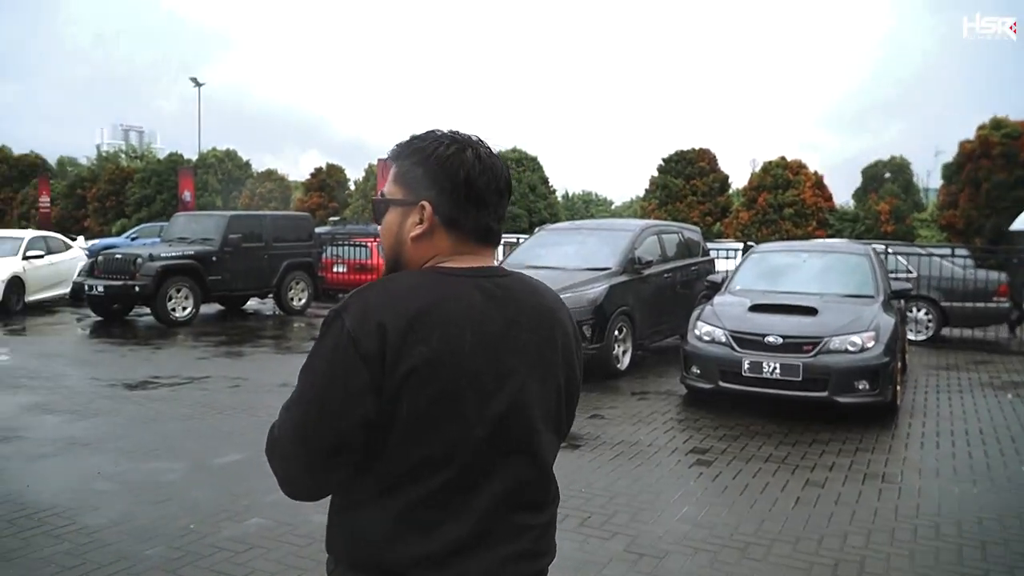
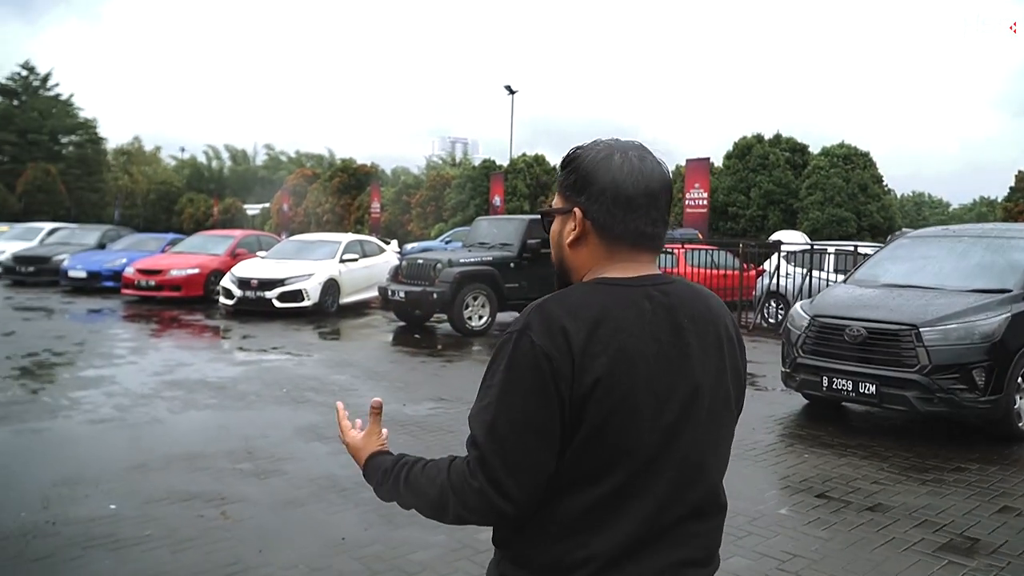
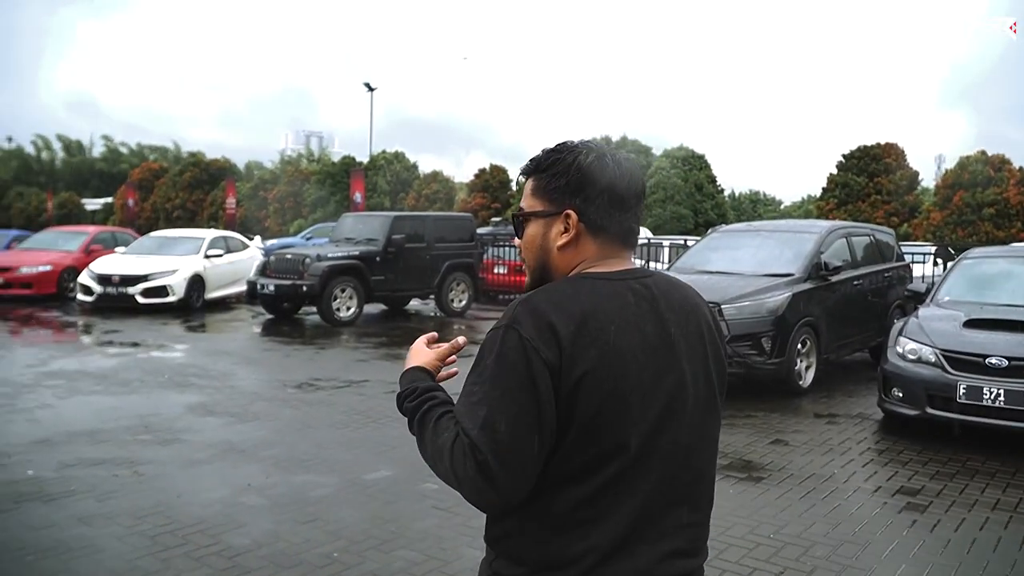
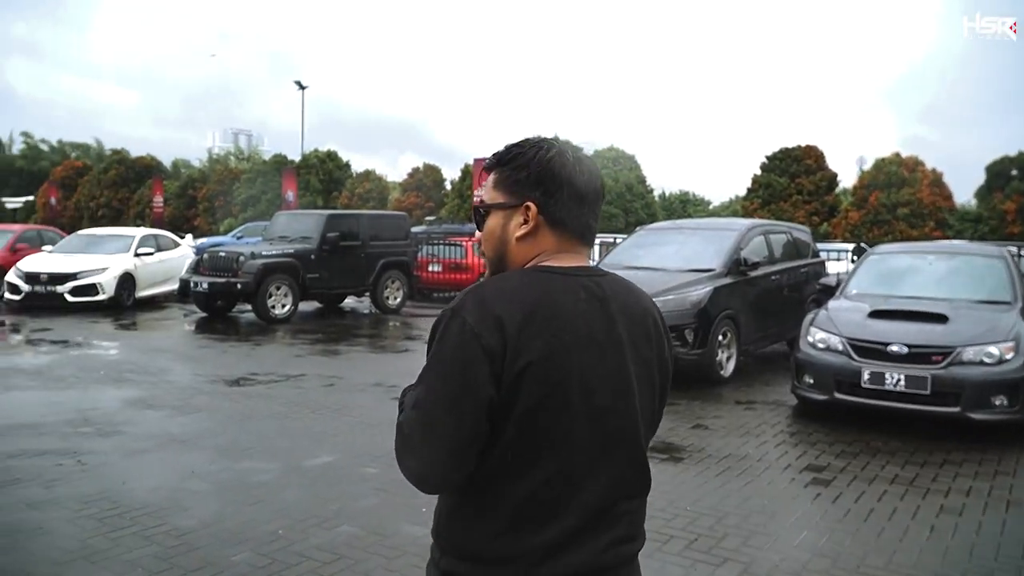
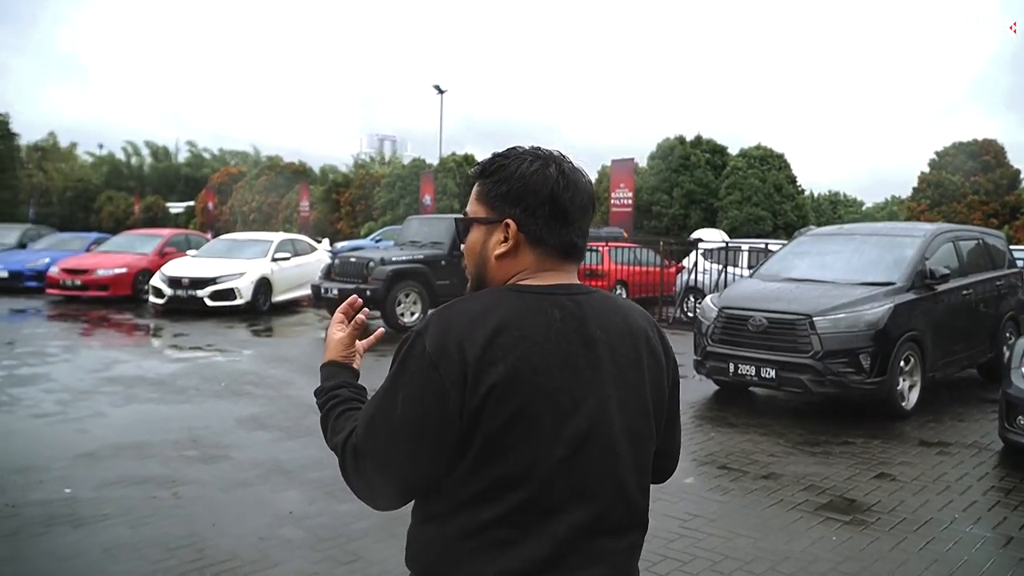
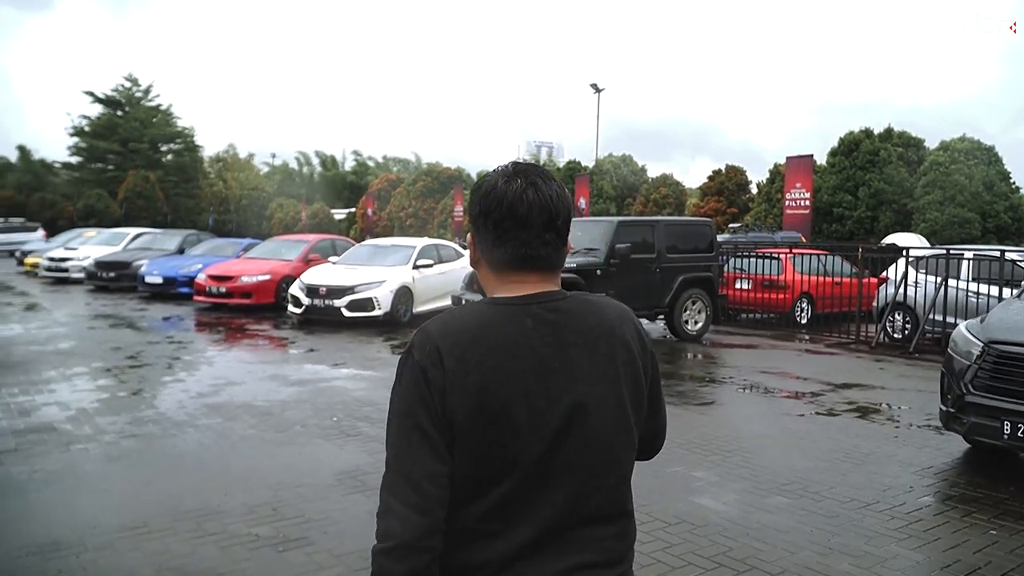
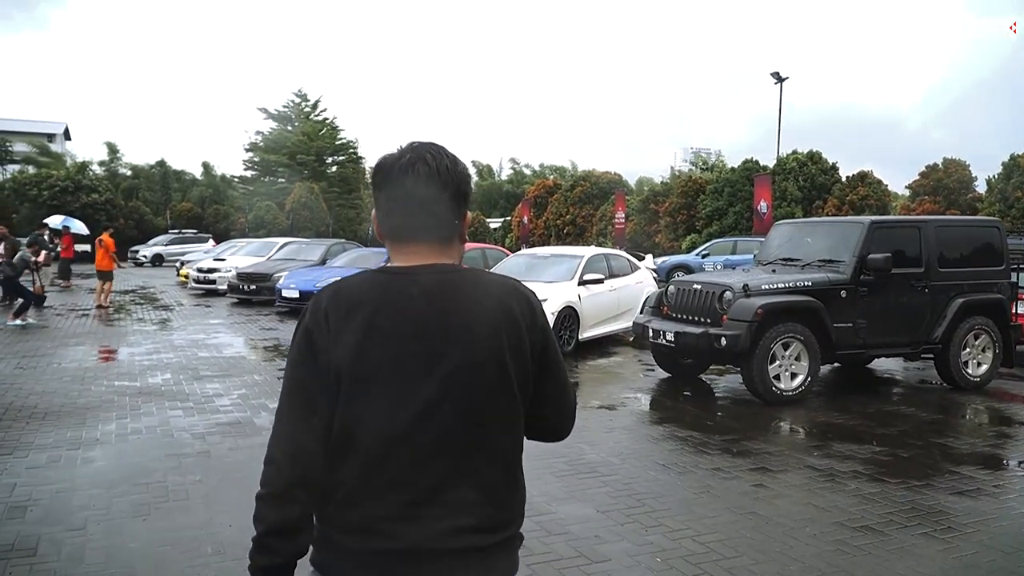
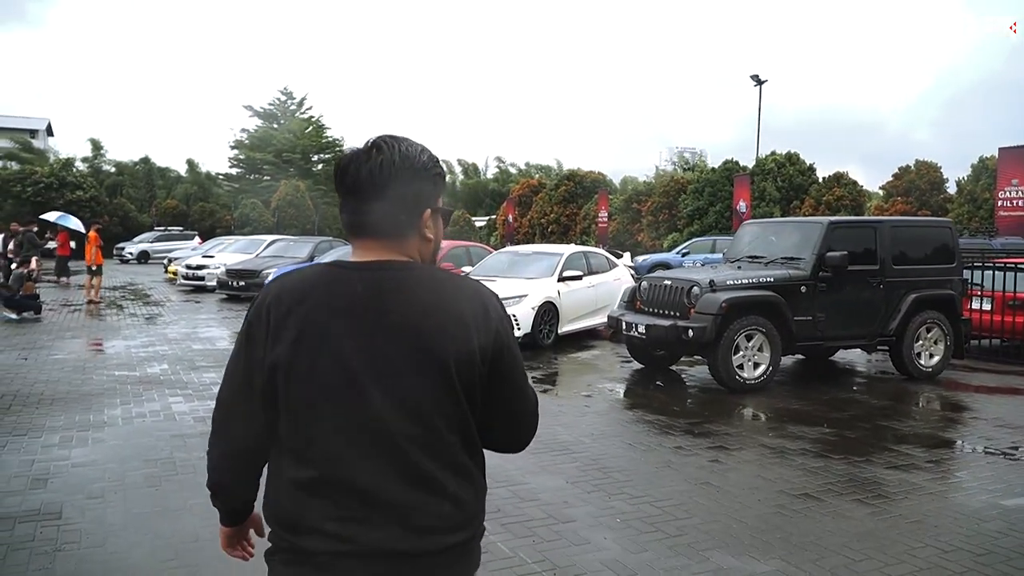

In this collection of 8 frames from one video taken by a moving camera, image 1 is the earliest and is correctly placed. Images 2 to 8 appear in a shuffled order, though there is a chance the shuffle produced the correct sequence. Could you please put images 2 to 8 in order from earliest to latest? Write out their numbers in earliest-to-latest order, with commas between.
4, 3, 5, 2, 6, 8, 7
